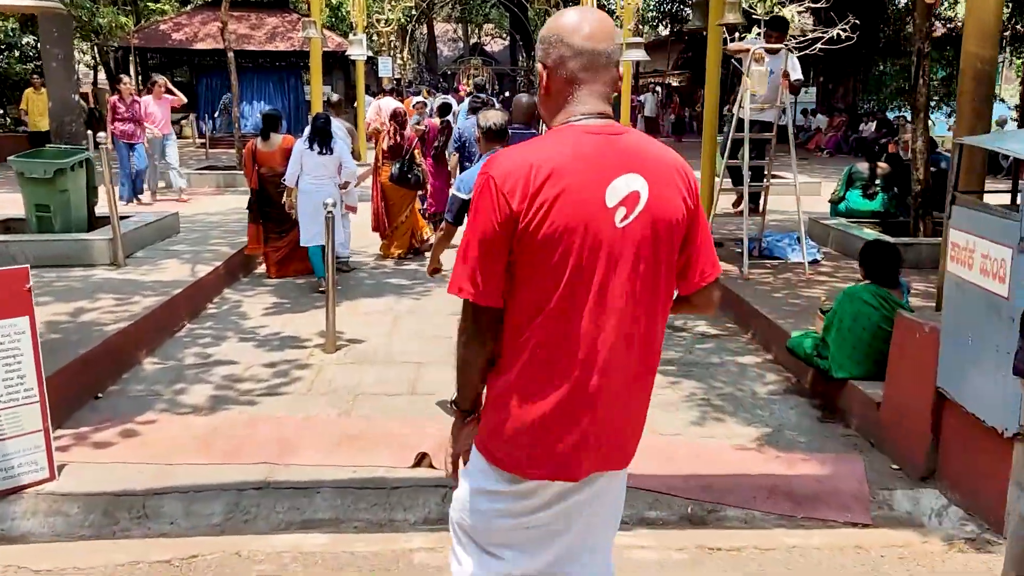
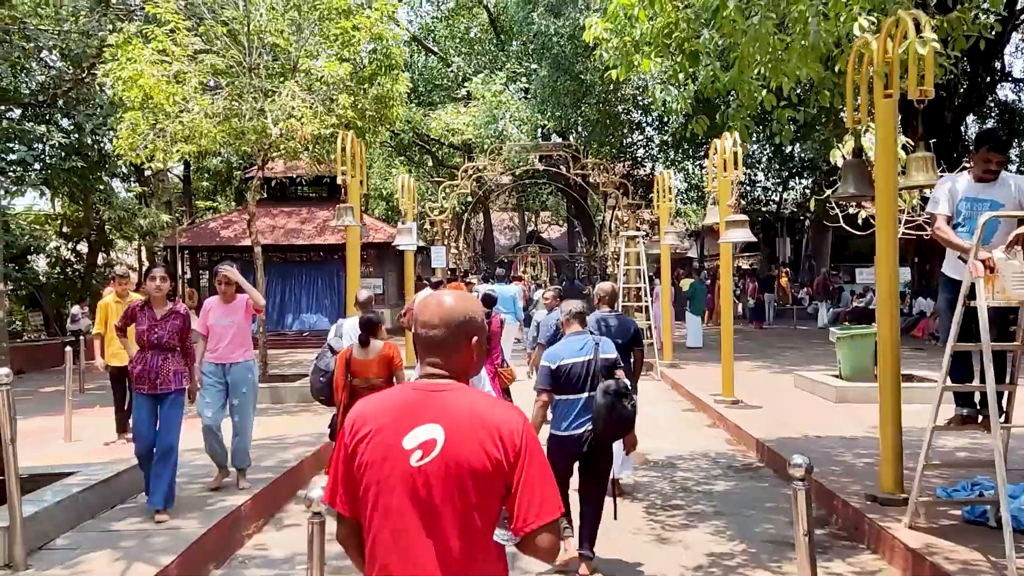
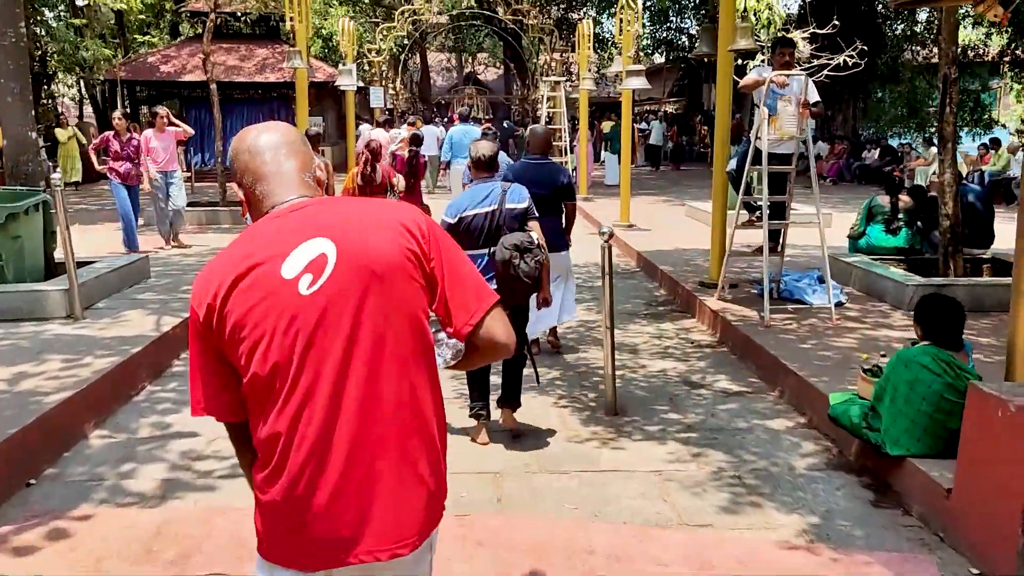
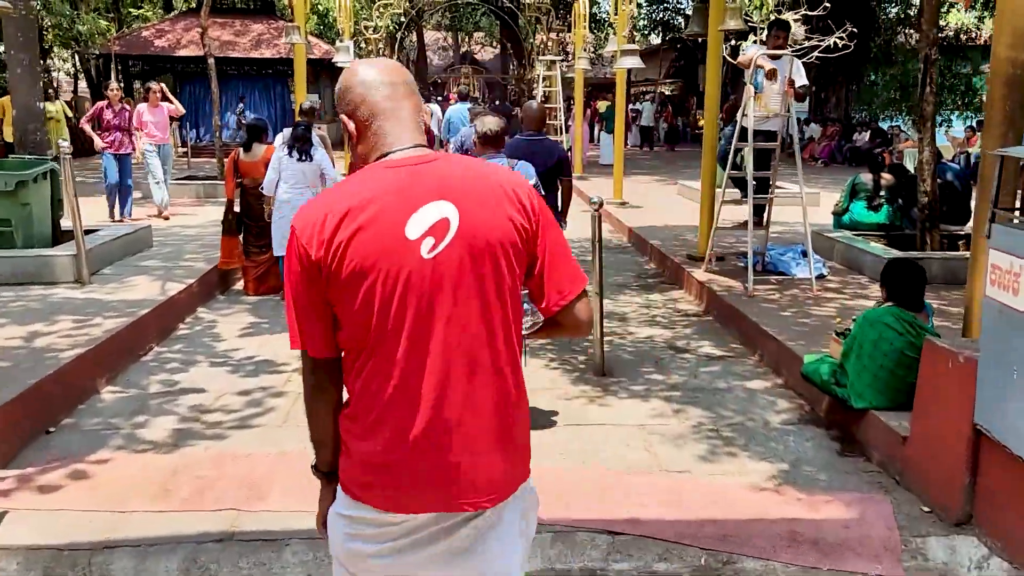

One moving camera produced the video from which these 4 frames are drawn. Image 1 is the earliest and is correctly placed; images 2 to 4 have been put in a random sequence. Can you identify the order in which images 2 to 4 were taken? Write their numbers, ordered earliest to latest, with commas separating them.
4, 3, 2
